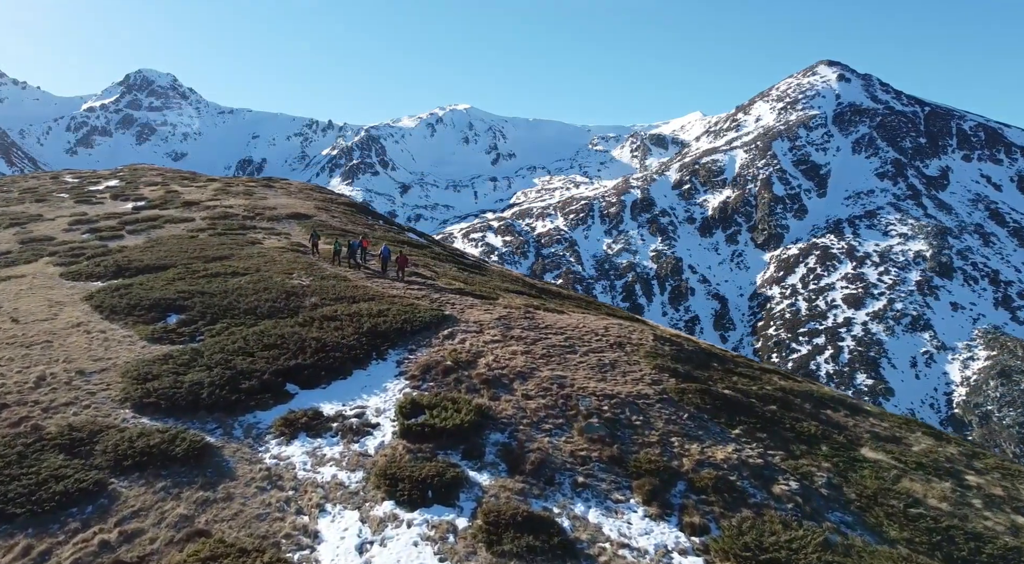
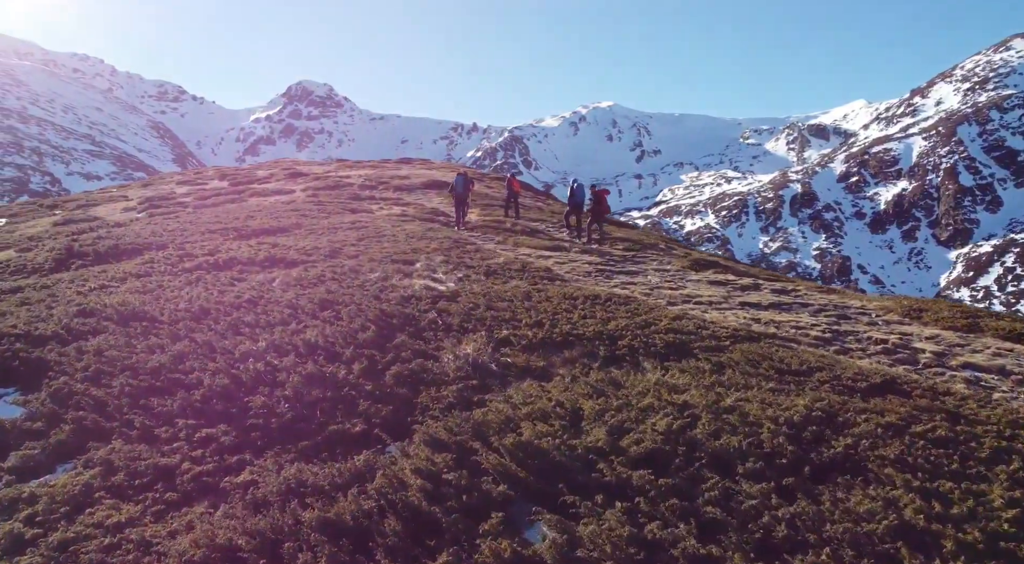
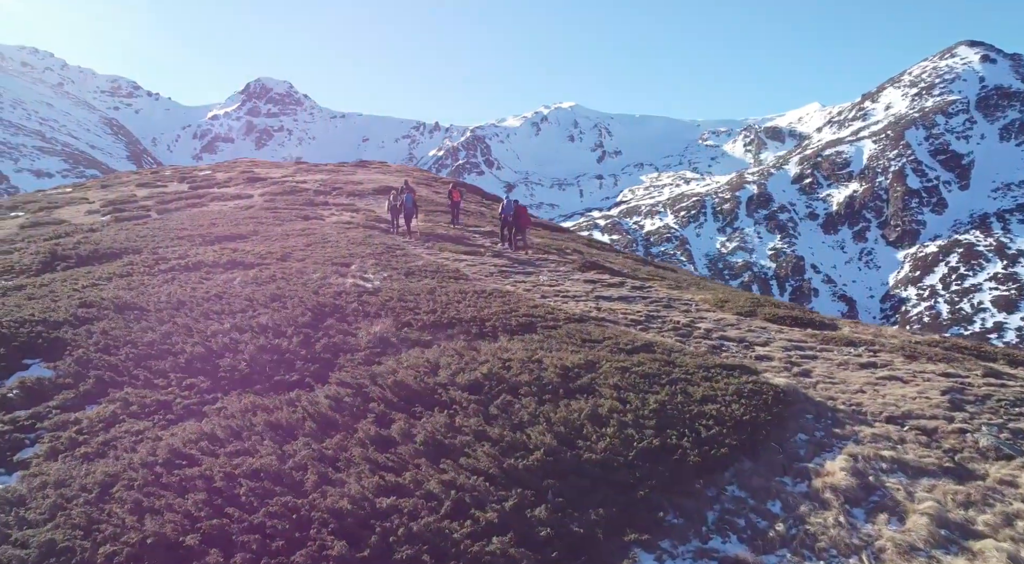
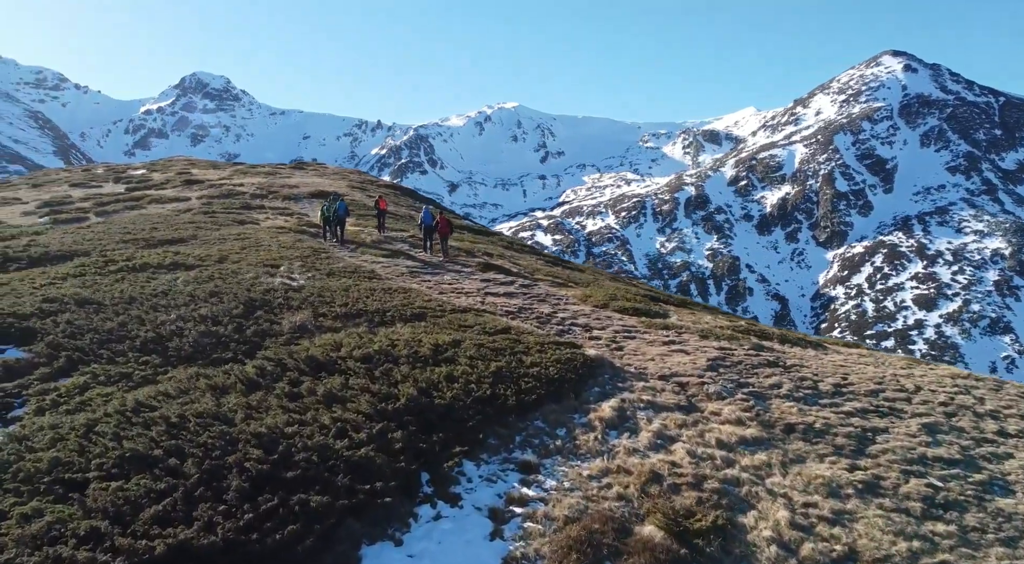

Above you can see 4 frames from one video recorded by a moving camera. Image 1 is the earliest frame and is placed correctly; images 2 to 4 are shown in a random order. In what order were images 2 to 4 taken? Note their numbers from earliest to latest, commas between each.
4, 3, 2
